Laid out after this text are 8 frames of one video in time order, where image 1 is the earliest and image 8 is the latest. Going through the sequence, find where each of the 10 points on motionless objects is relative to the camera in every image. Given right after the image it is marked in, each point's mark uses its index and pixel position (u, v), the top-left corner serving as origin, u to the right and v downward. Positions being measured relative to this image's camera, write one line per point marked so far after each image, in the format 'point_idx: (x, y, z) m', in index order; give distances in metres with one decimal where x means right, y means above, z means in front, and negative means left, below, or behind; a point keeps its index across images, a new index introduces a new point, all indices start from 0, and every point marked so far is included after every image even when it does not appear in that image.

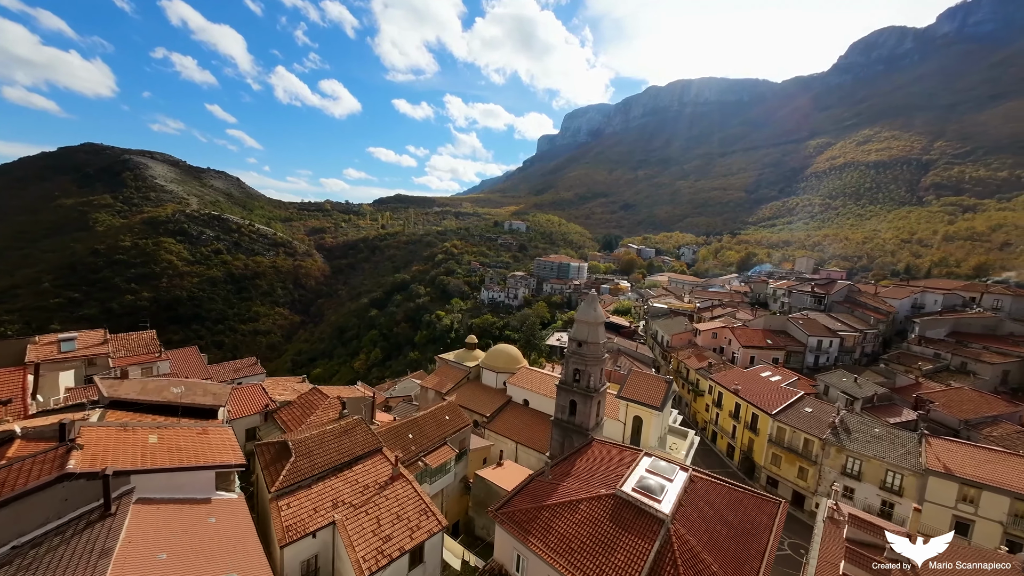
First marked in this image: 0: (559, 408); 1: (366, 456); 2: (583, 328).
0: (+1.8, -4.6, +15.8) m
1: (-3.9, -4.4, +10.8) m
2: (+2.6, -1.5, +15.3) m
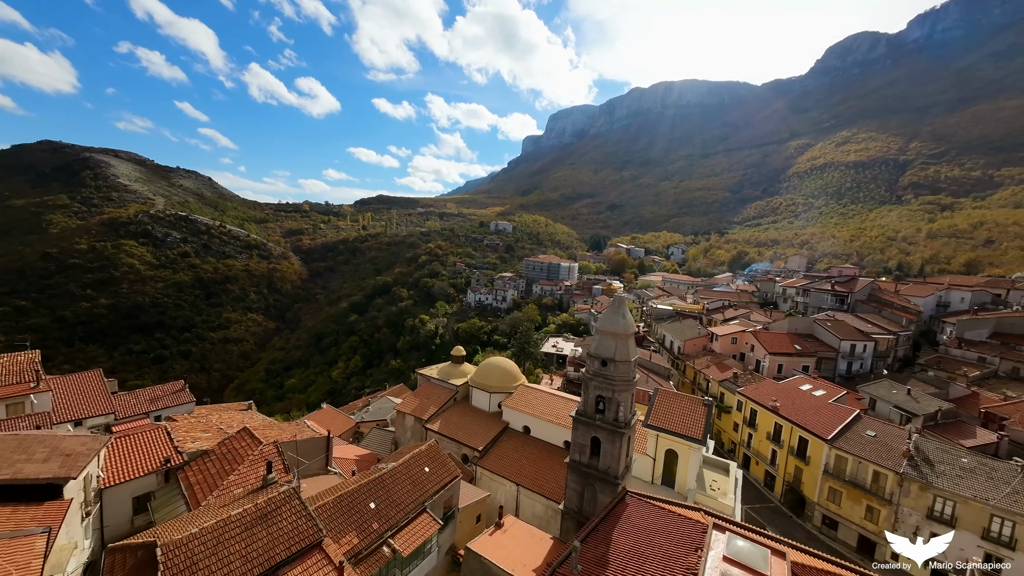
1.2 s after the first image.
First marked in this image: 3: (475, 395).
0: (+1.9, -4.6, +12.0) m
1: (-3.6, -4.5, +6.9) m
2: (+2.6, -1.5, +11.6) m
3: (-1.6, -4.8, +18.5) m
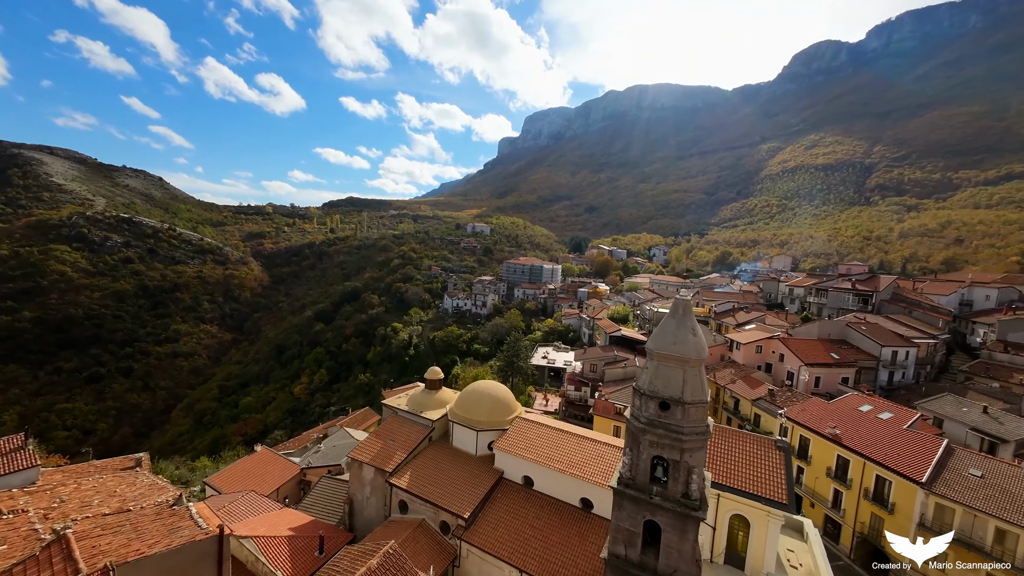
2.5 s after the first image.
0: (+2.0, -4.6, +7.7) m
1: (-3.2, -4.5, +2.3) m
2: (+2.8, -1.5, +7.4) m
3: (-1.9, -4.9, +14.0) m
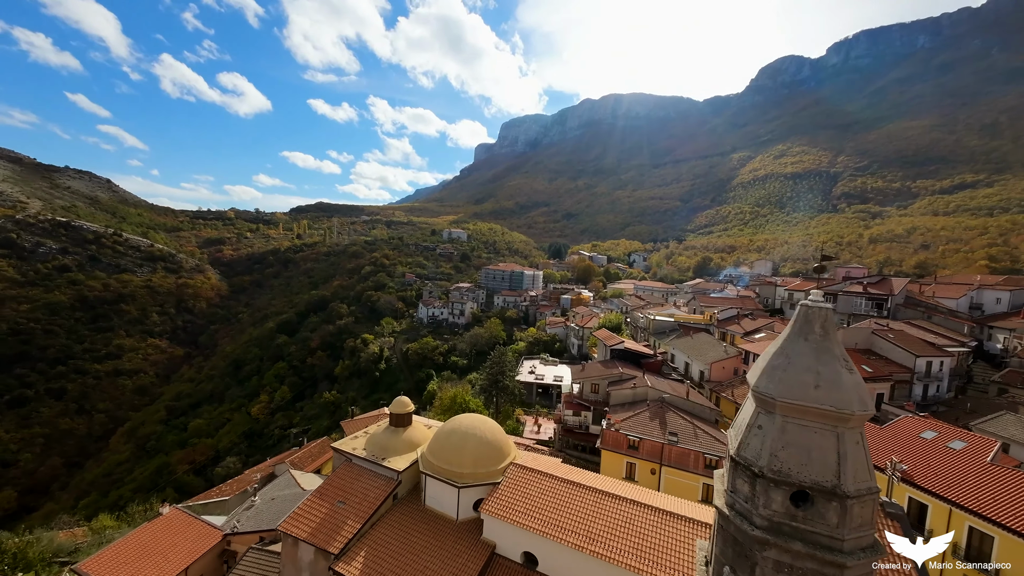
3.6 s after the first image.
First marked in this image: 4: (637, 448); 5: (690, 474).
0: (+2.2, -4.6, +4.4) m
1: (-2.7, -4.4, -1.3) m
2: (+2.9, -1.5, +4.1) m
3: (-2.0, -5.1, +10.5) m
4: (+4.2, -5.4, +13.8) m
5: (+5.6, -5.8, +13.0) m
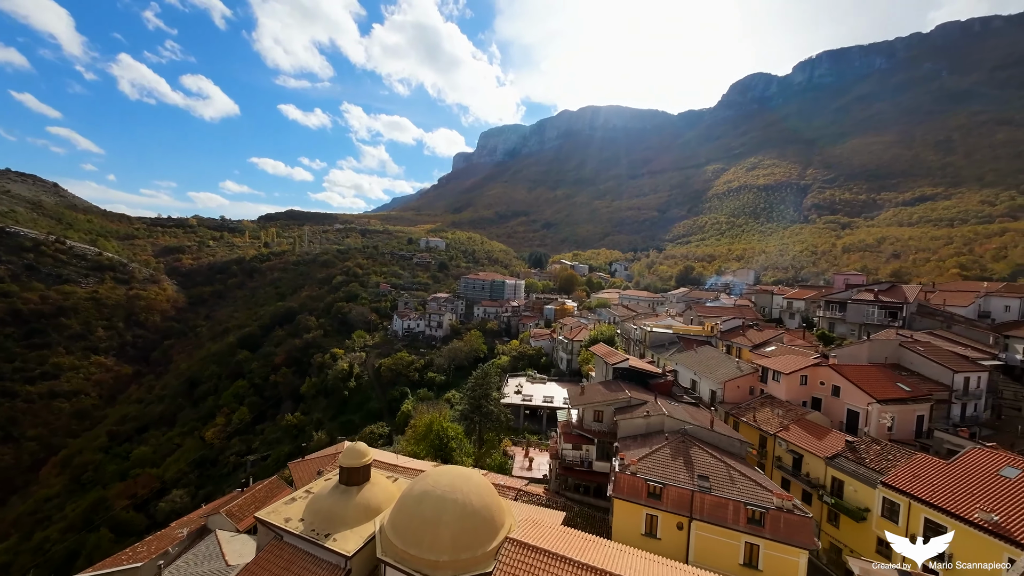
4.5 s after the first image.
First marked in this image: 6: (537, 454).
0: (+2.4, -4.6, +1.5) m
1: (-2.2, -4.3, -4.5) m
2: (+3.2, -1.5, +1.4) m
3: (-2.1, -5.2, +7.3) m
4: (+3.9, -5.6, +11.0) m
5: (+5.3, -6.0, +10.2) m
6: (+1.2, -7.3, +18.7) m
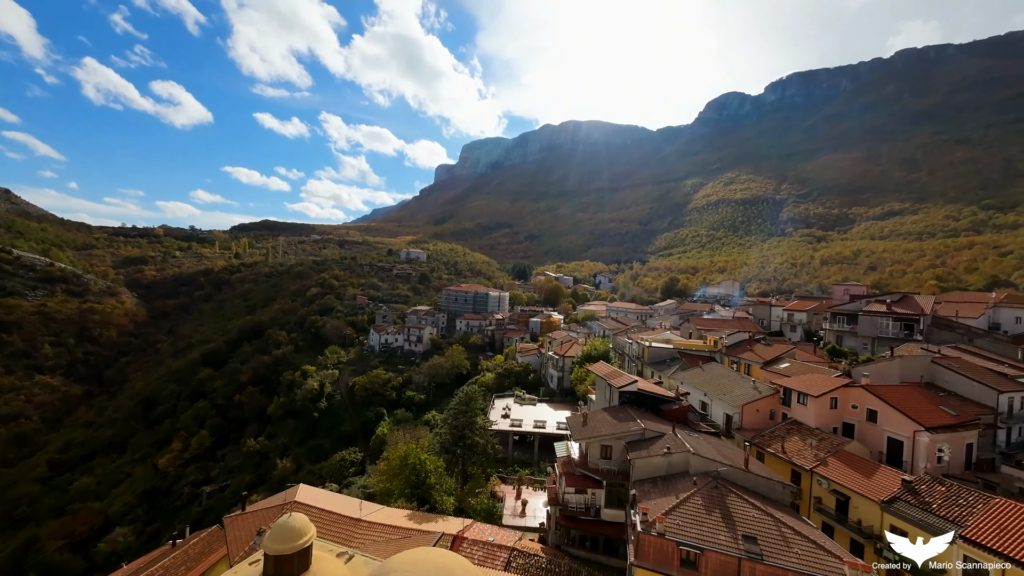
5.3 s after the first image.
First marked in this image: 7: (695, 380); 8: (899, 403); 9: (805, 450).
0: (+2.7, -4.5, -0.9) m
1: (-1.6, -4.0, -7.1) m
2: (+3.5, -1.4, -0.9) m
3: (-2.1, -5.3, +4.7) m
4: (+3.8, -5.8, +8.6) m
5: (+5.3, -6.2, +7.9) m
6: (+0.7, -7.8, +16.1) m
7: (+8.4, -4.2, +19.0) m
8: (+12.8, -3.8, +13.6) m
9: (+9.4, -5.2, +13.5) m
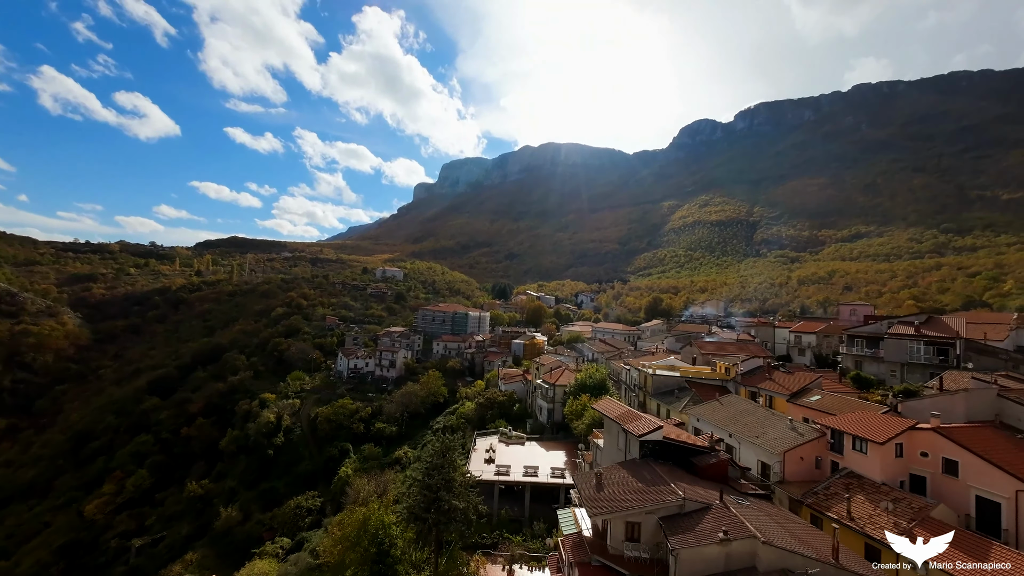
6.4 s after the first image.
0: (+3.2, -4.3, -4.1) m
1: (-0.8, -3.5, -10.5) m
2: (+4.0, -1.2, -4.0) m
3: (-1.8, -5.4, +1.2) m
4: (+3.8, -6.0, +5.4) m
5: (+5.3, -6.4, +4.7) m
6: (+0.4, -8.4, +12.6) m
7: (+7.9, -5.0, +16.0) m
8: (+12.6, -4.3, +10.9) m
9: (+9.2, -5.7, +10.6) m
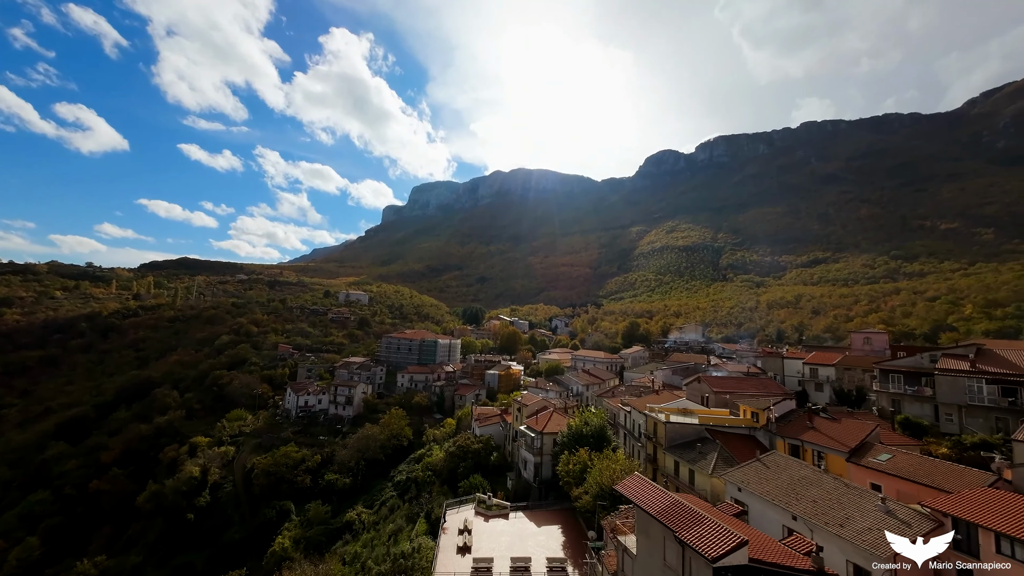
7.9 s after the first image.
0: (+4.2, -4.0, -8.3) m
1: (+0.7, -2.8, -14.8) m
2: (+5.0, -0.9, -7.9) m
3: (-1.2, -5.3, -3.4) m
4: (+4.2, -6.2, +1.1) m
5: (+5.7, -6.6, +0.6) m
6: (+0.2, -9.0, +8.0) m
7: (+7.4, -5.8, +12.1) m
8: (+12.5, -4.9, +7.4) m
9: (+9.1, -6.3, +6.7) m
